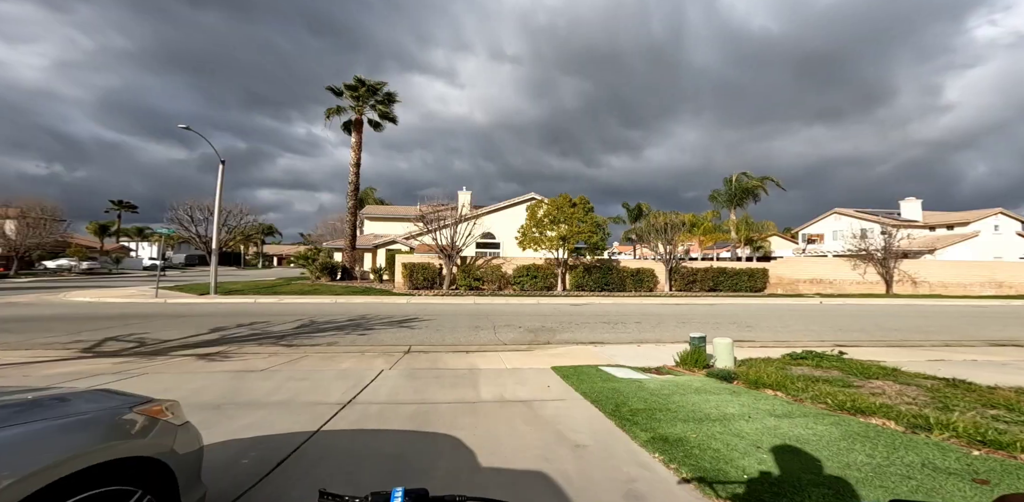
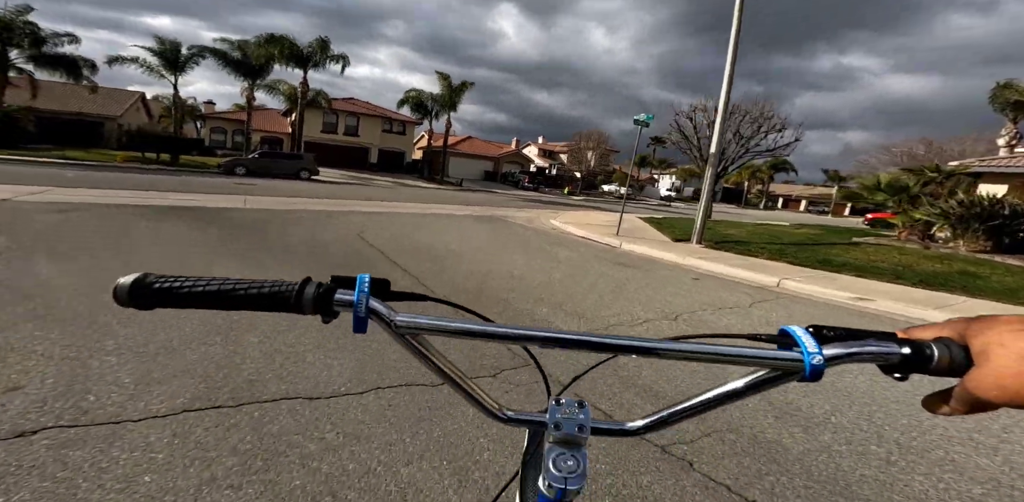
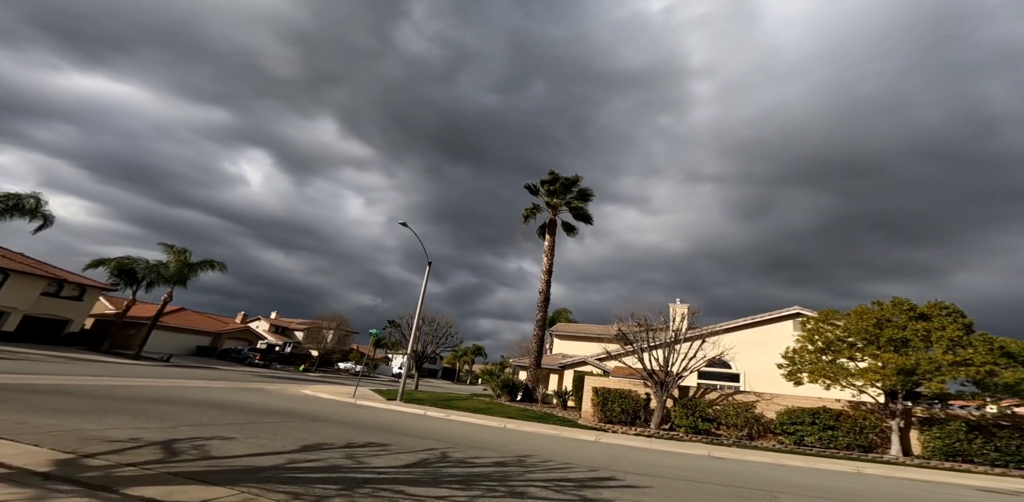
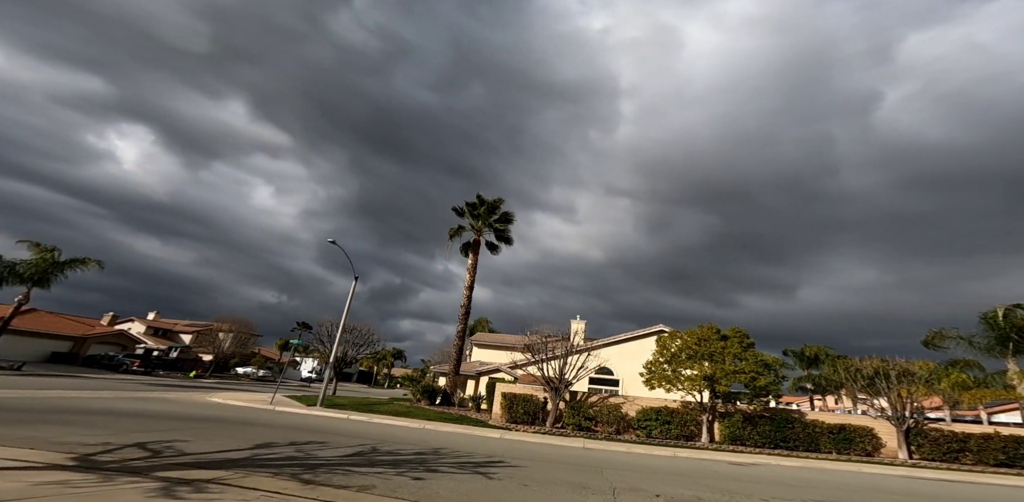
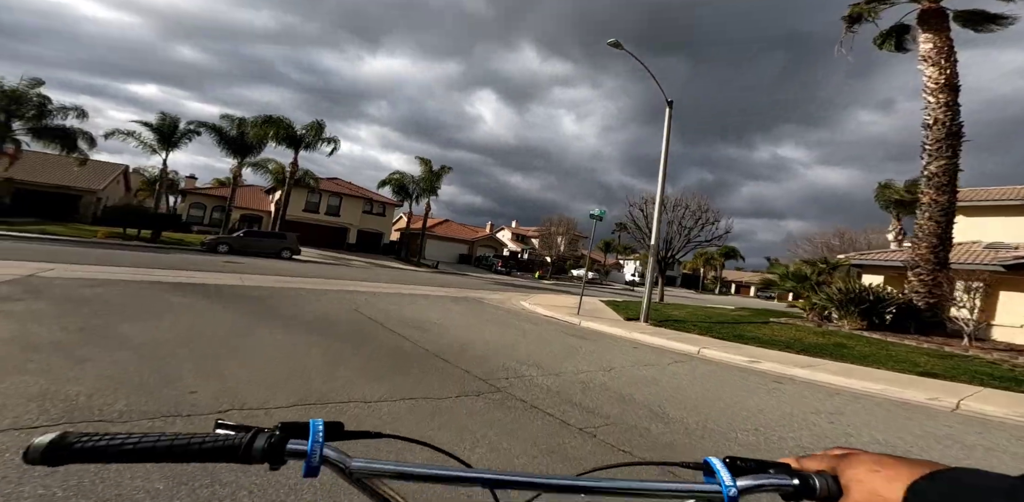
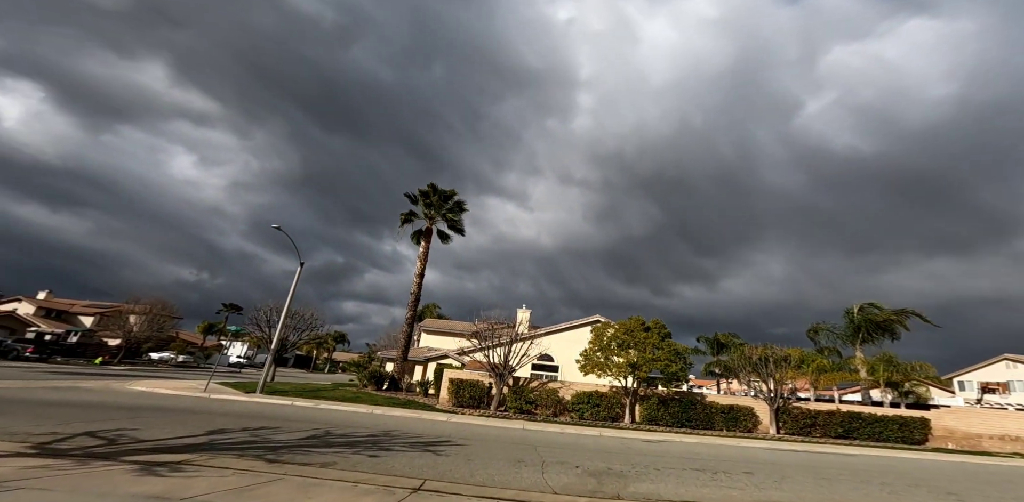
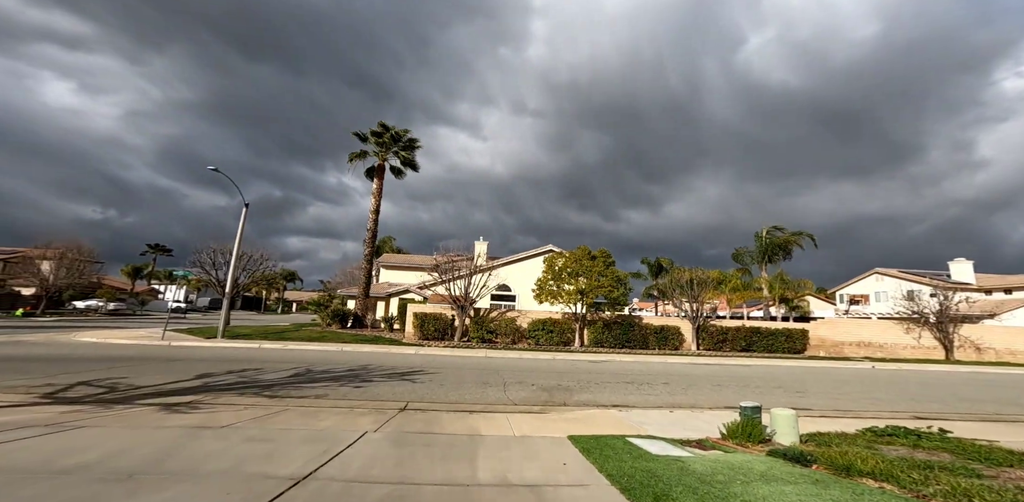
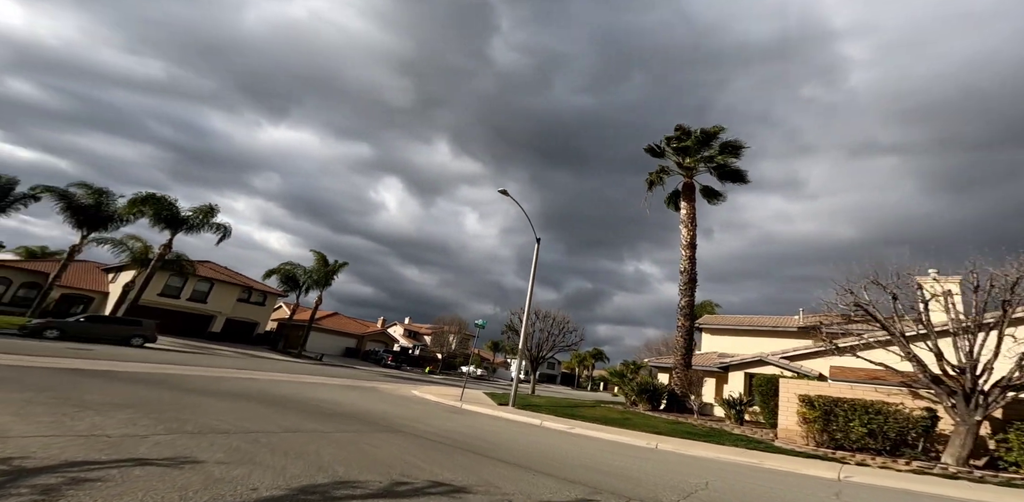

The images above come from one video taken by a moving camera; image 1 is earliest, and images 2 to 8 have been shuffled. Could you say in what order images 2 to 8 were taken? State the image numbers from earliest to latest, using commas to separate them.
7, 6, 4, 3, 8, 5, 2
